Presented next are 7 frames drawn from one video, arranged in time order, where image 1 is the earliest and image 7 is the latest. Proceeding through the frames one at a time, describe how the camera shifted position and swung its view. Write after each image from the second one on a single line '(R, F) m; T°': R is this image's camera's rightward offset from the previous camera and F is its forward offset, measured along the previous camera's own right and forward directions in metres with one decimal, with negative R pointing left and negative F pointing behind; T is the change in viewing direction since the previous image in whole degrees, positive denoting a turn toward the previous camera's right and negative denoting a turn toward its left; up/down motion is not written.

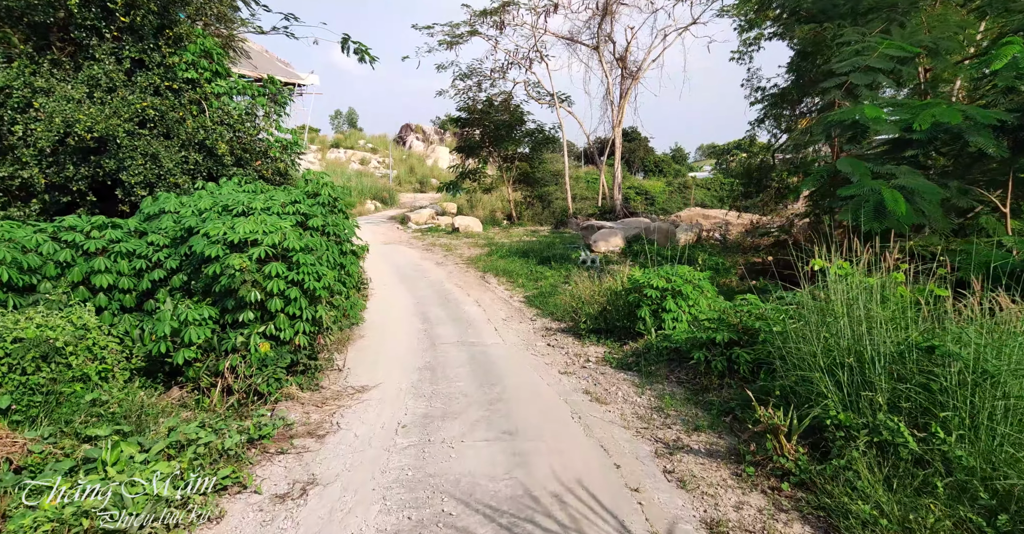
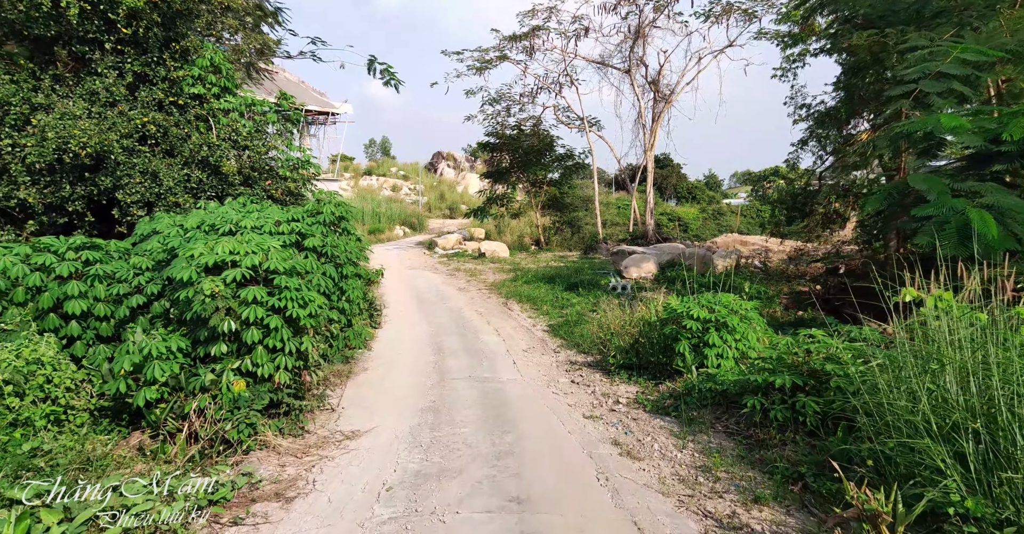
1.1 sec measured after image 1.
(+0.1, +0.7) m; -3°
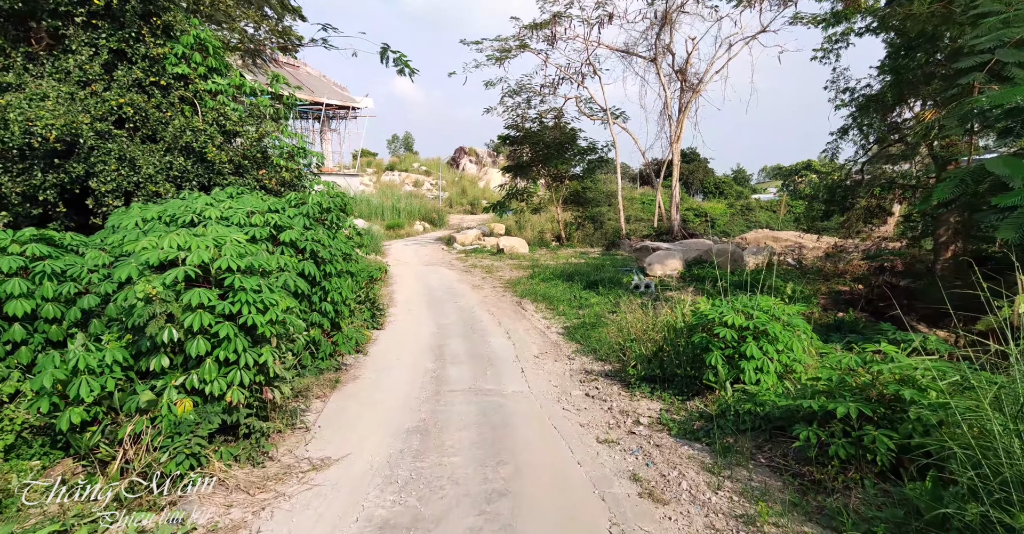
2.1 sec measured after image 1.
(+0.1, +0.7) m; -2°
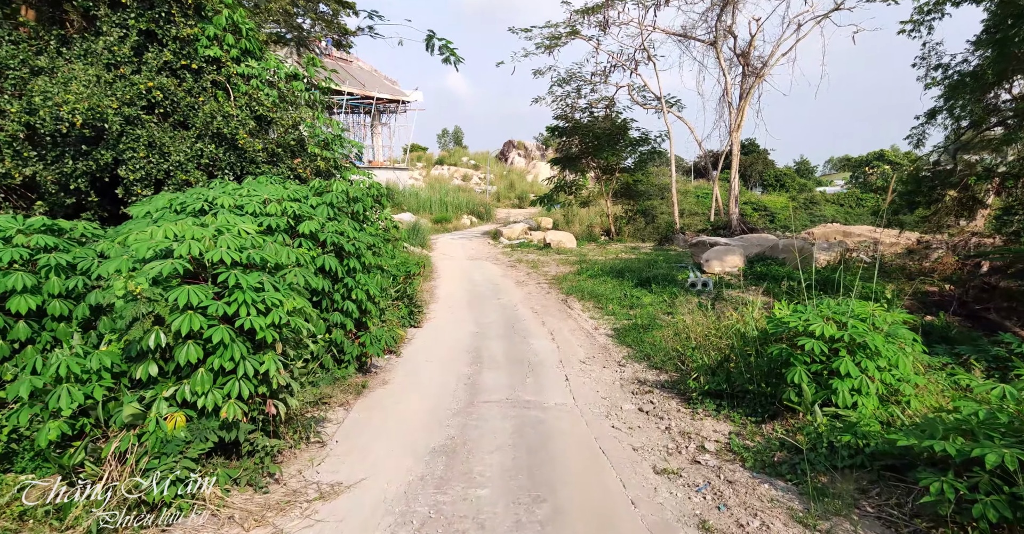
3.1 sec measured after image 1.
(0.0, +0.6) m; -4°
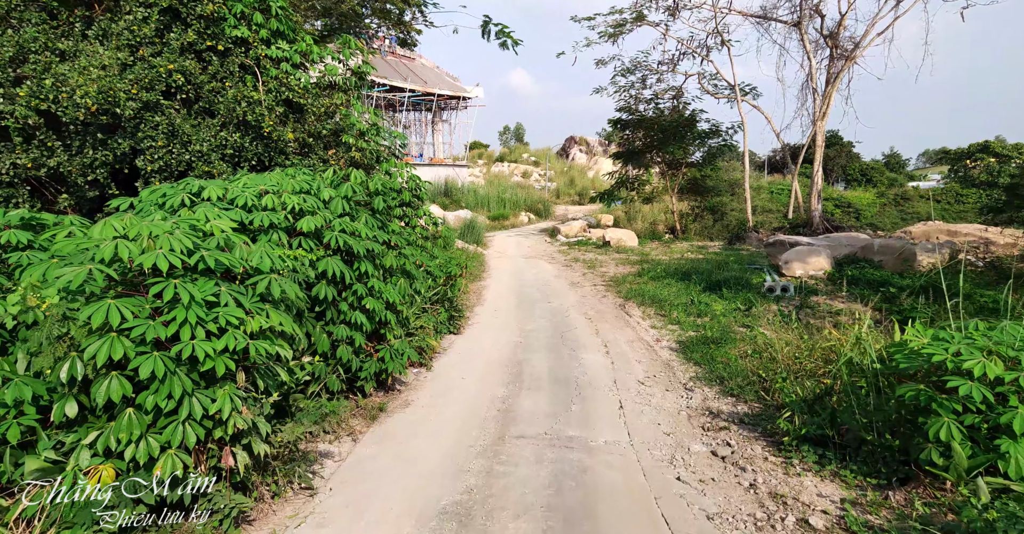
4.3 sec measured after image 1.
(+0.1, +0.9) m; -6°
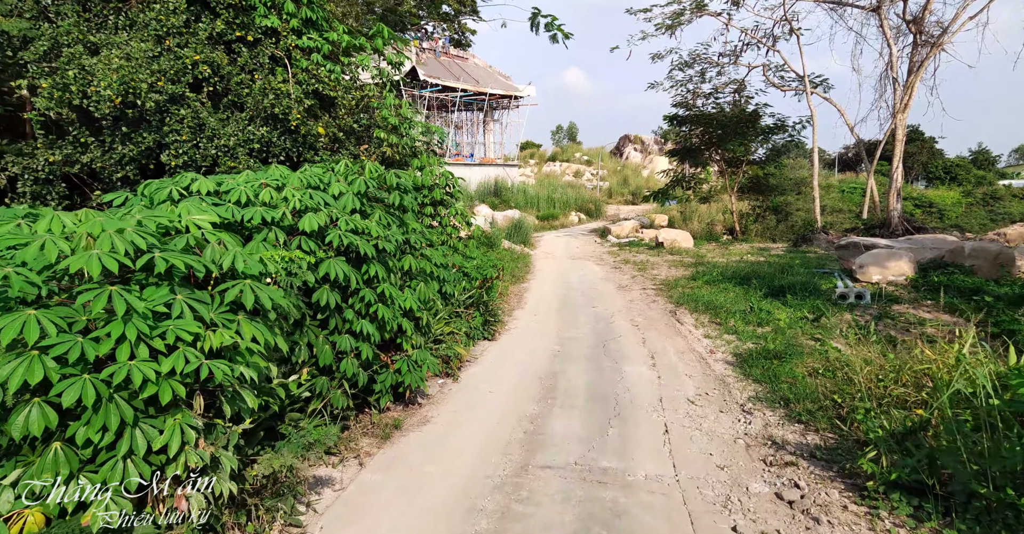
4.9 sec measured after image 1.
(+0.1, +0.5) m; -5°
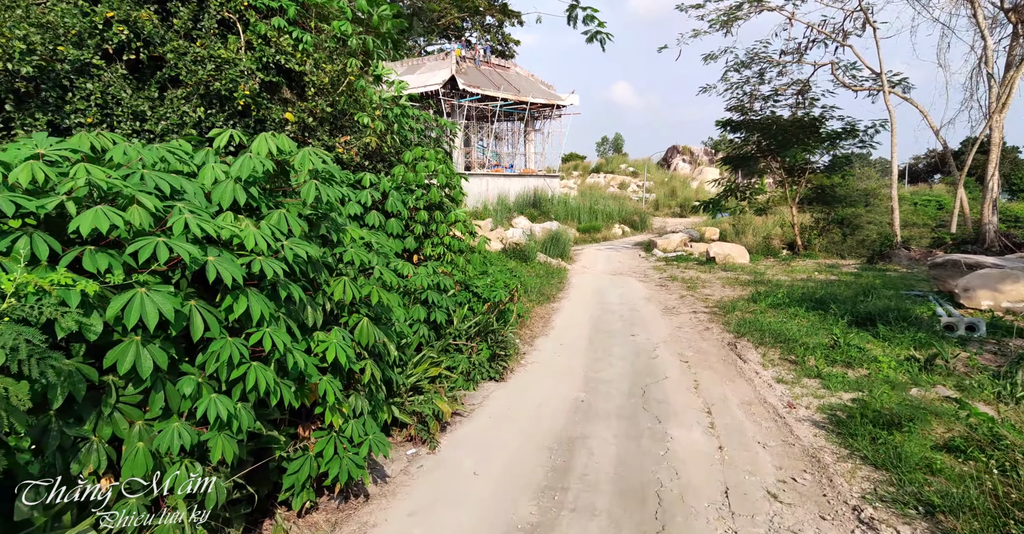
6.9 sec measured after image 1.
(+0.3, +1.5) m; -4°
